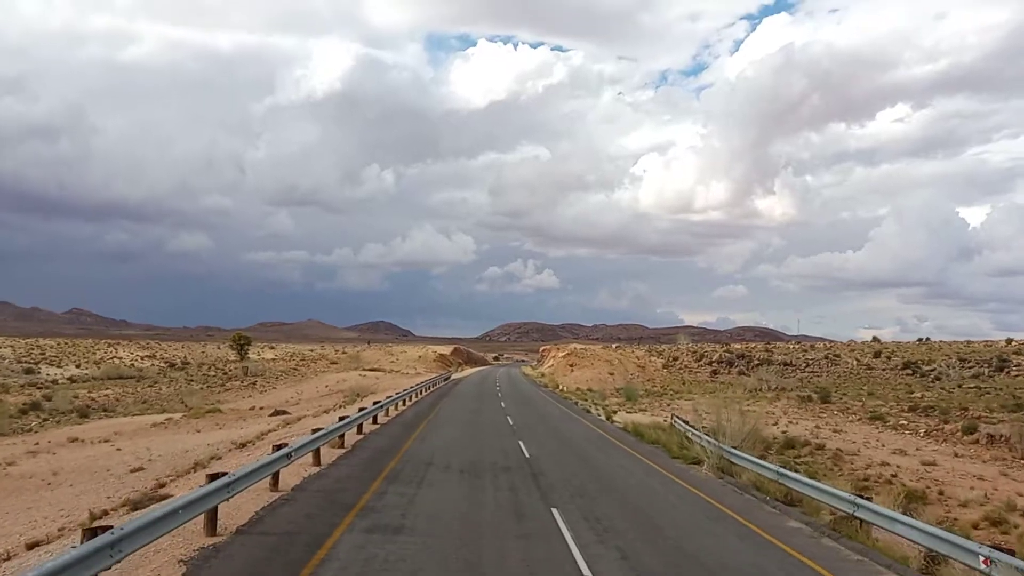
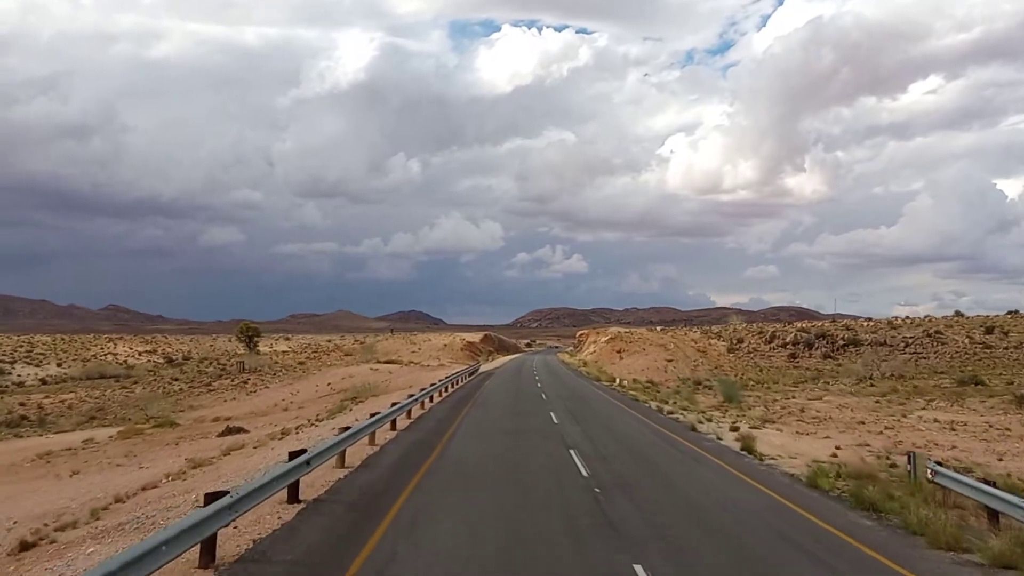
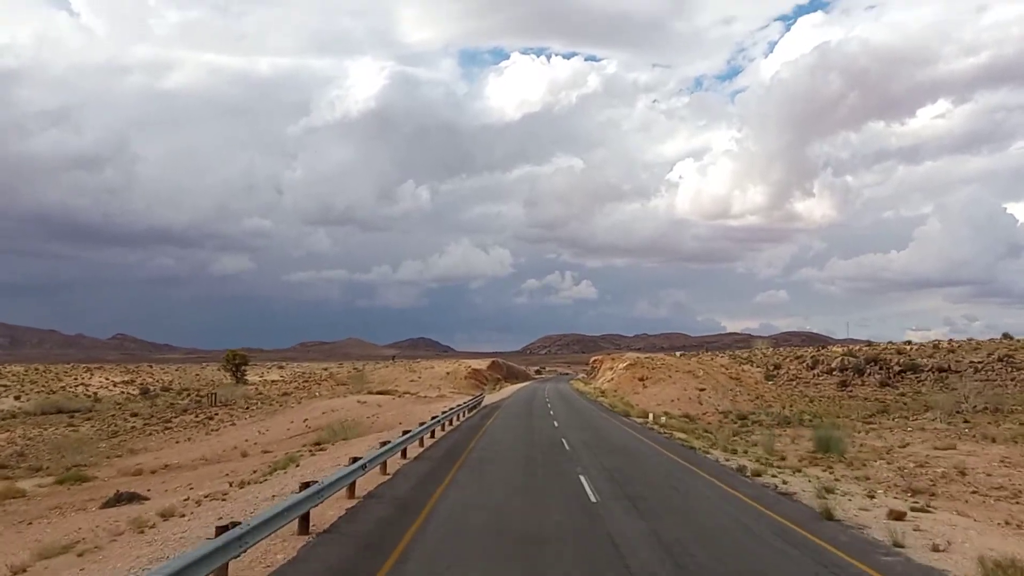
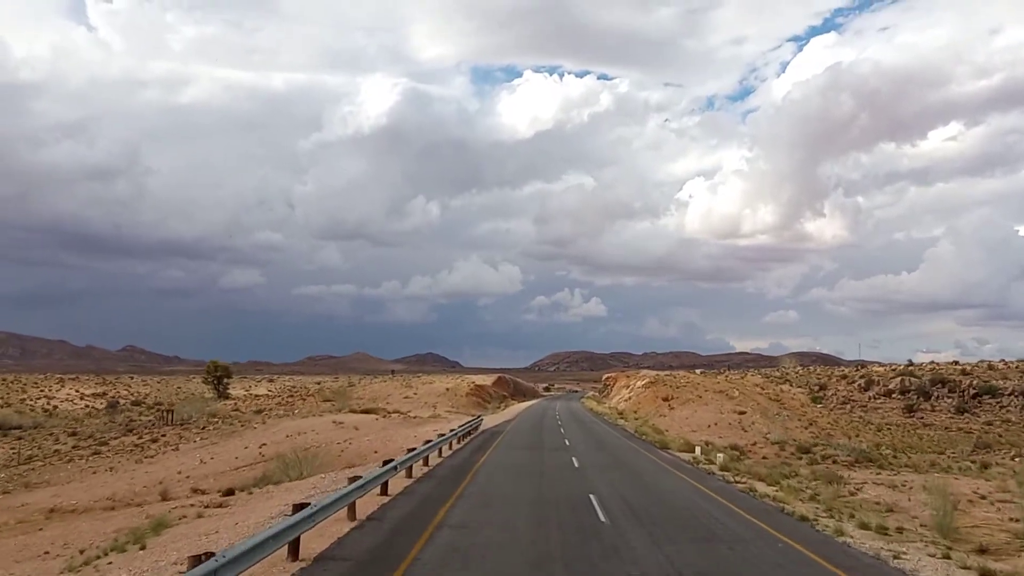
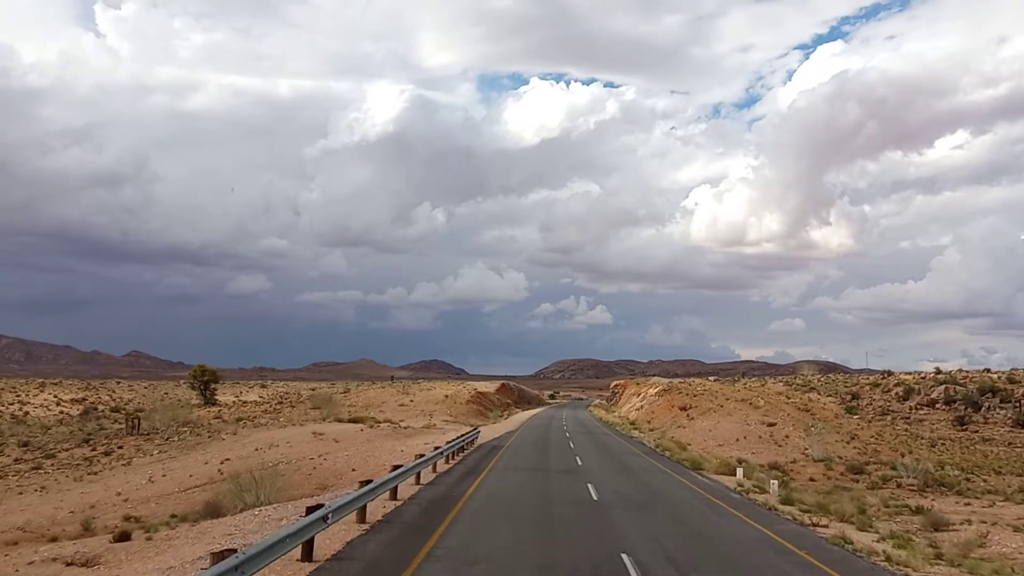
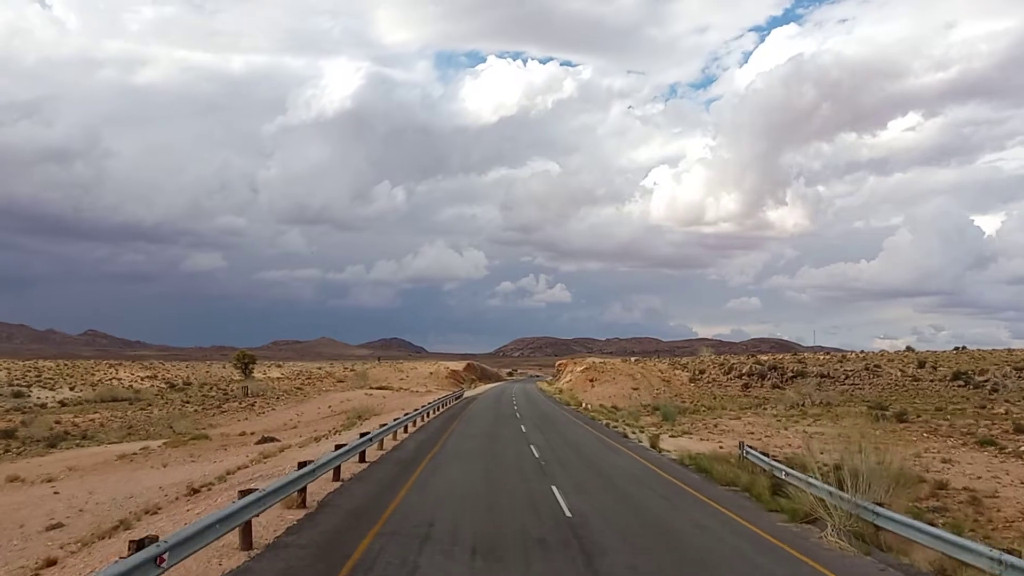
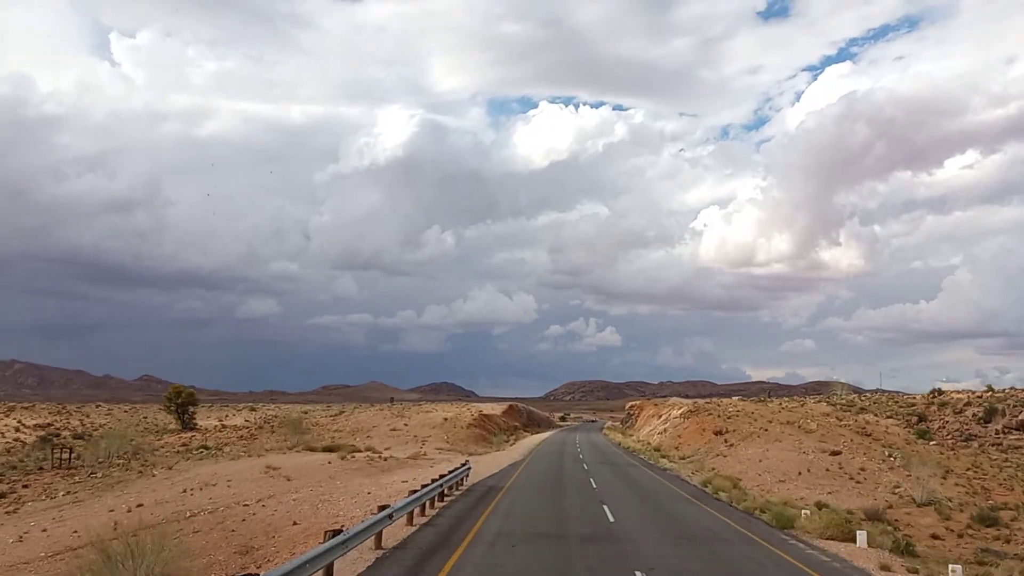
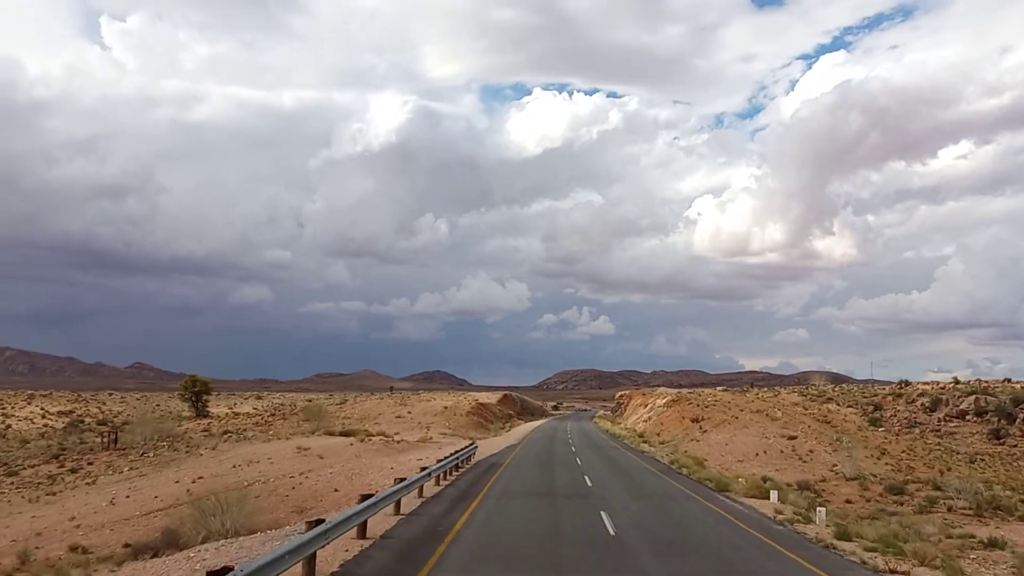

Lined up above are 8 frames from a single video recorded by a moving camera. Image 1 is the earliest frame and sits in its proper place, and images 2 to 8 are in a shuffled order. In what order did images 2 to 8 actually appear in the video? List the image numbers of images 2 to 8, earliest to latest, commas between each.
6, 2, 3, 4, 5, 8, 7
